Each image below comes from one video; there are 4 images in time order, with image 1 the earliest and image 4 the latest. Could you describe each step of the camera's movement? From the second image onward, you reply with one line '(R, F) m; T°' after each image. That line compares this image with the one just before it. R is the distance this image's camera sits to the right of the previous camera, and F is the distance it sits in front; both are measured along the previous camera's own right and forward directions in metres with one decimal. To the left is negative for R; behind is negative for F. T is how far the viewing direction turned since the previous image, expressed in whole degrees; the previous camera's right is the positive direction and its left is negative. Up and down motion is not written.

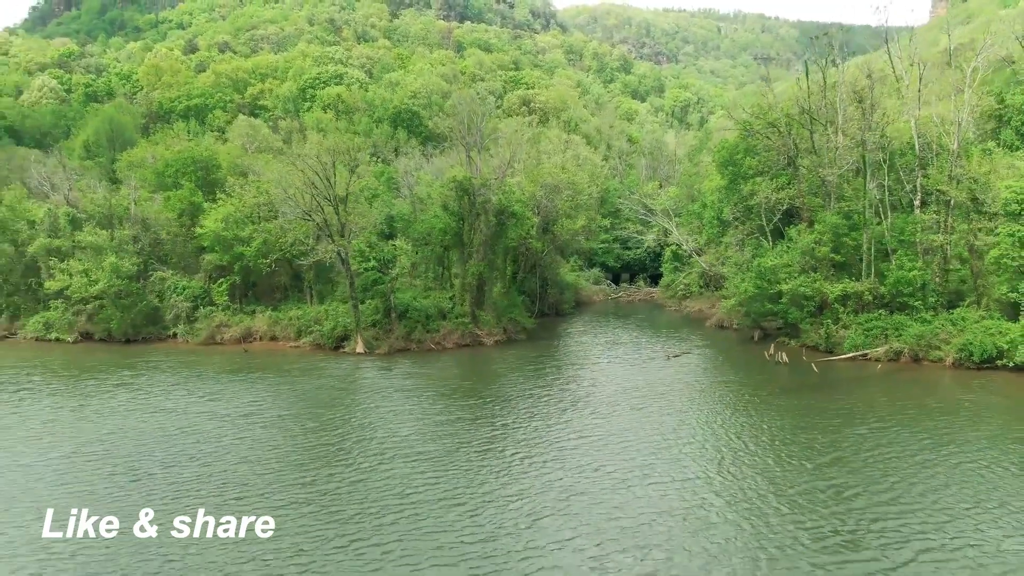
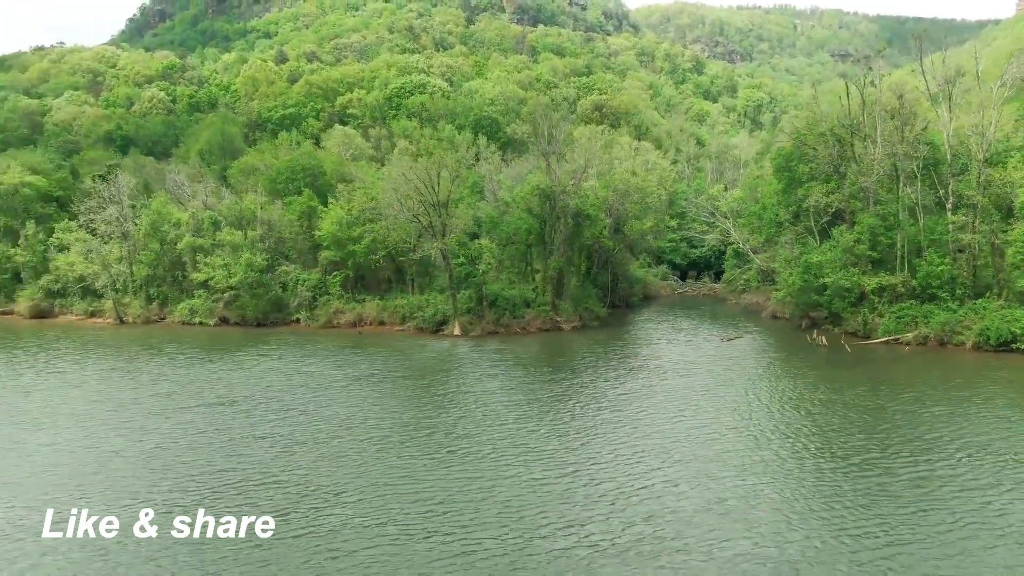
(-0.2, -7.0) m; -5°
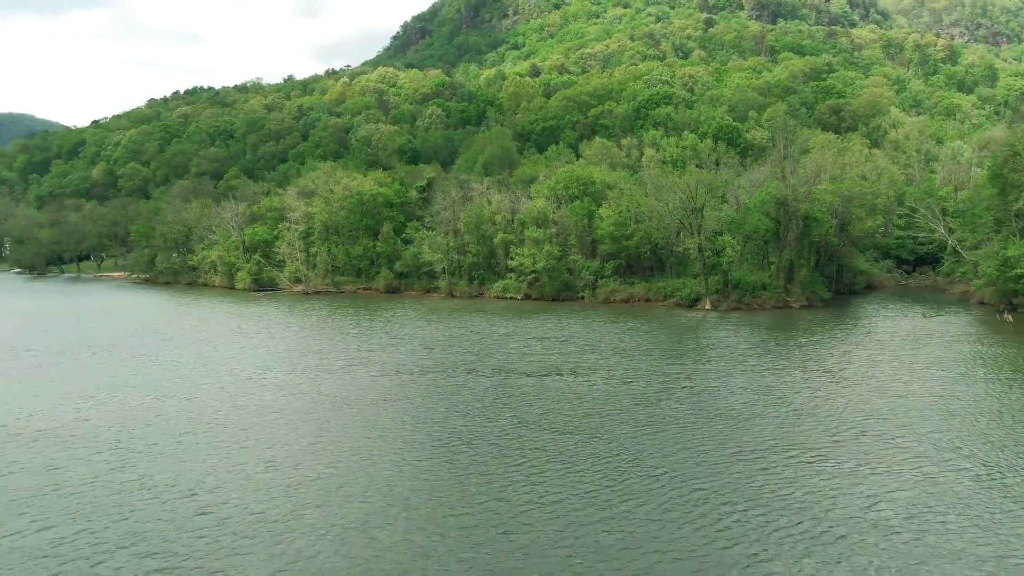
(-0.5, -17.2) m; -15°
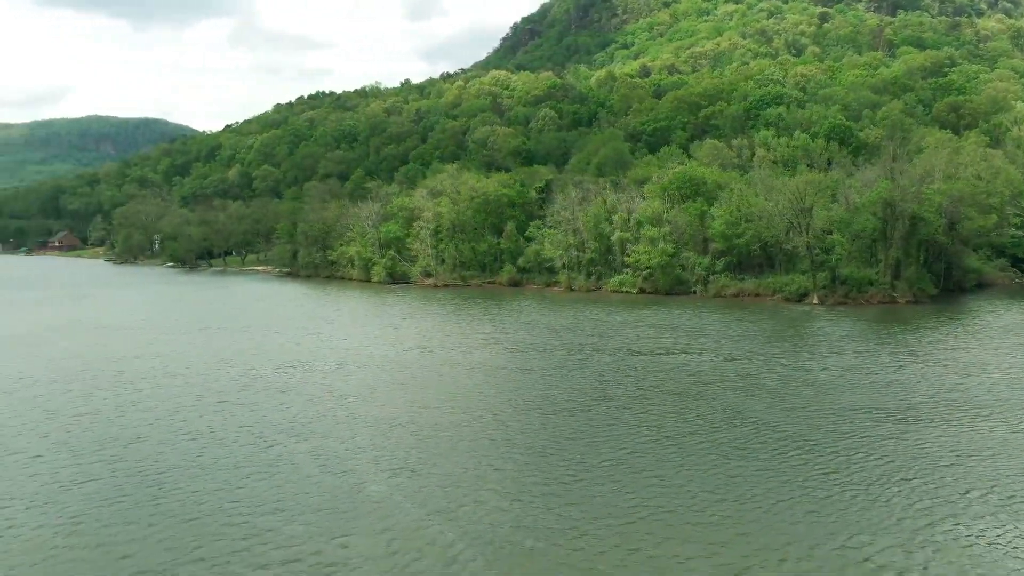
(-1.0, -6.5) m; -7°
